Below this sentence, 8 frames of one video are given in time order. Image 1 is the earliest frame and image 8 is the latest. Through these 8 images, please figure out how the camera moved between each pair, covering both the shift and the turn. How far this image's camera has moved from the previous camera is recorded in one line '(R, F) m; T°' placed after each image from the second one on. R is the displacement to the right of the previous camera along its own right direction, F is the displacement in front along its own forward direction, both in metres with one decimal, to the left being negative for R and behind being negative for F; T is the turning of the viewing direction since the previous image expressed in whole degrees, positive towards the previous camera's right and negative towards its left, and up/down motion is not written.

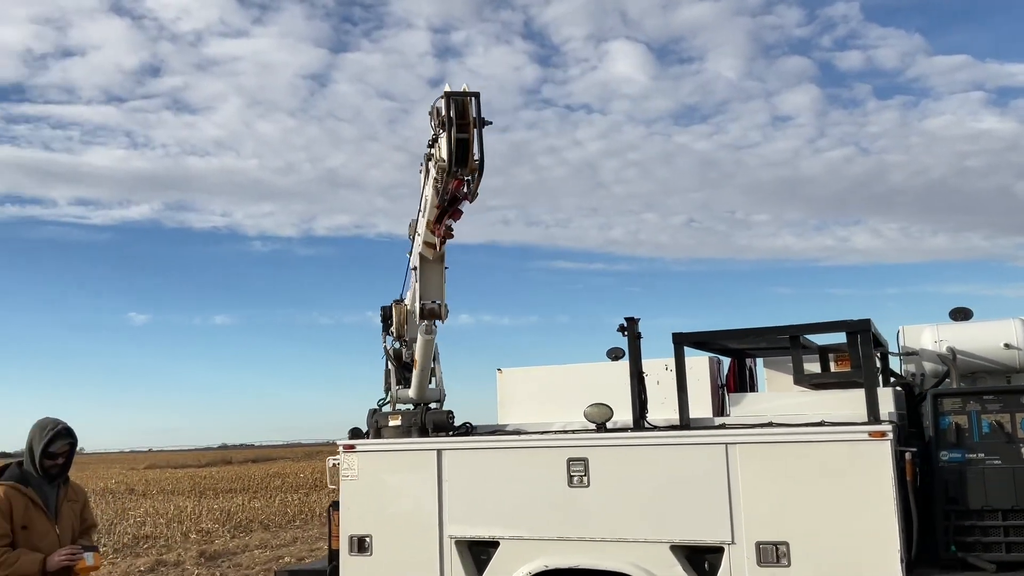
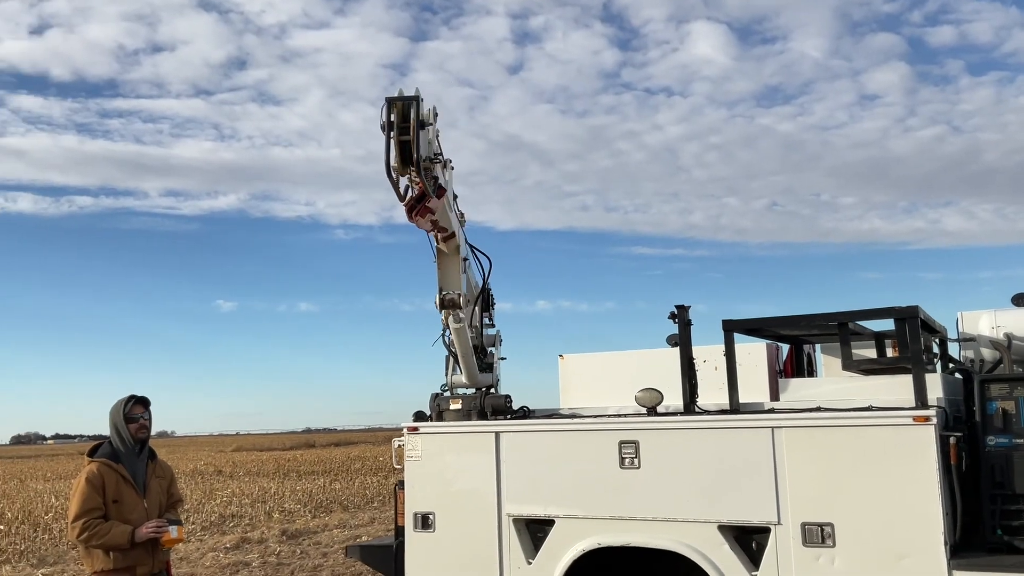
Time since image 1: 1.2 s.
(+0.1, -0.2) m; -5°
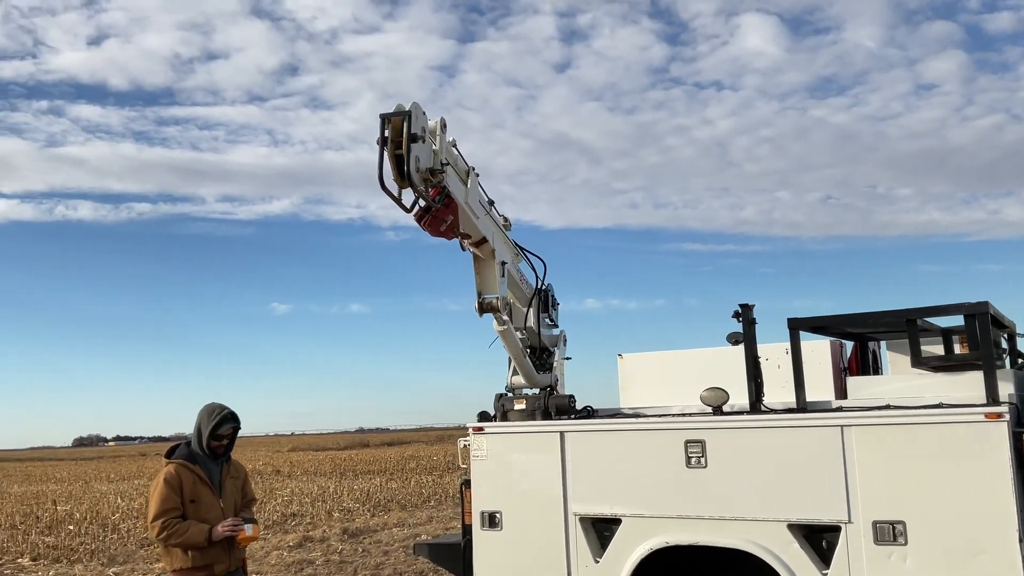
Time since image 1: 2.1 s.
(-0.1, -0.1) m; -3°
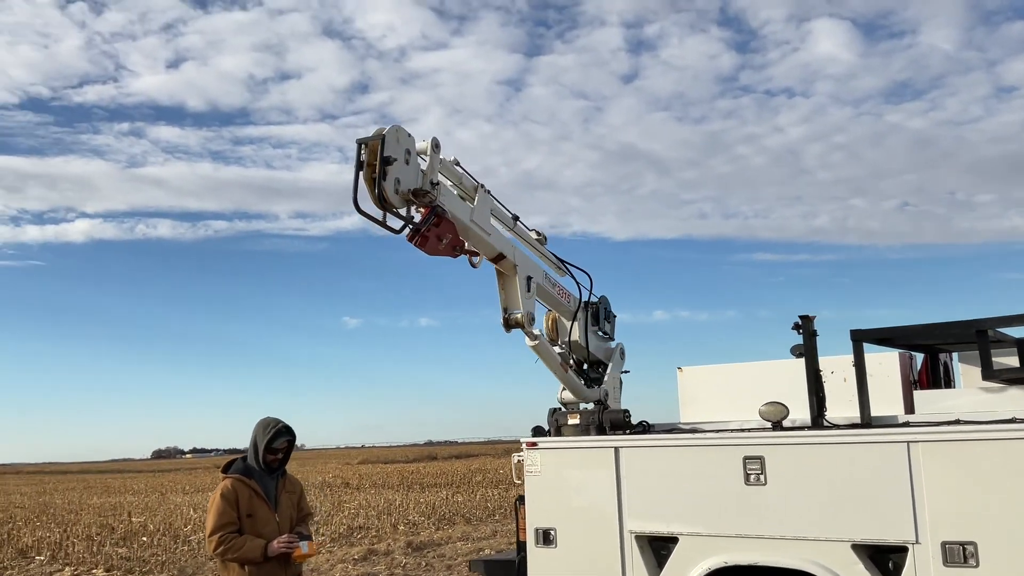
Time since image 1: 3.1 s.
(+0.1, +0.1) m; -4°
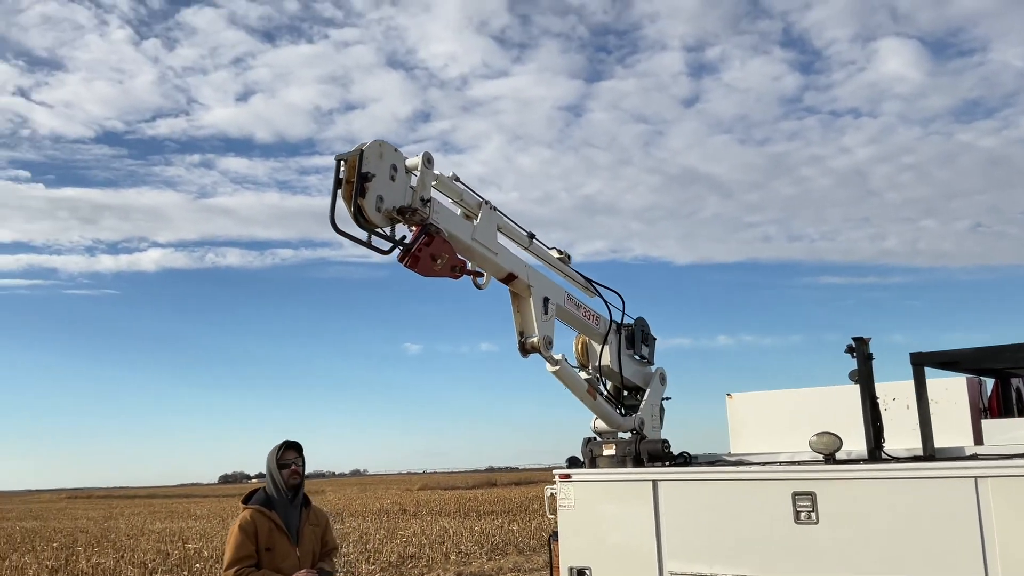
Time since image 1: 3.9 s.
(+0.2, +0.3) m; -4°
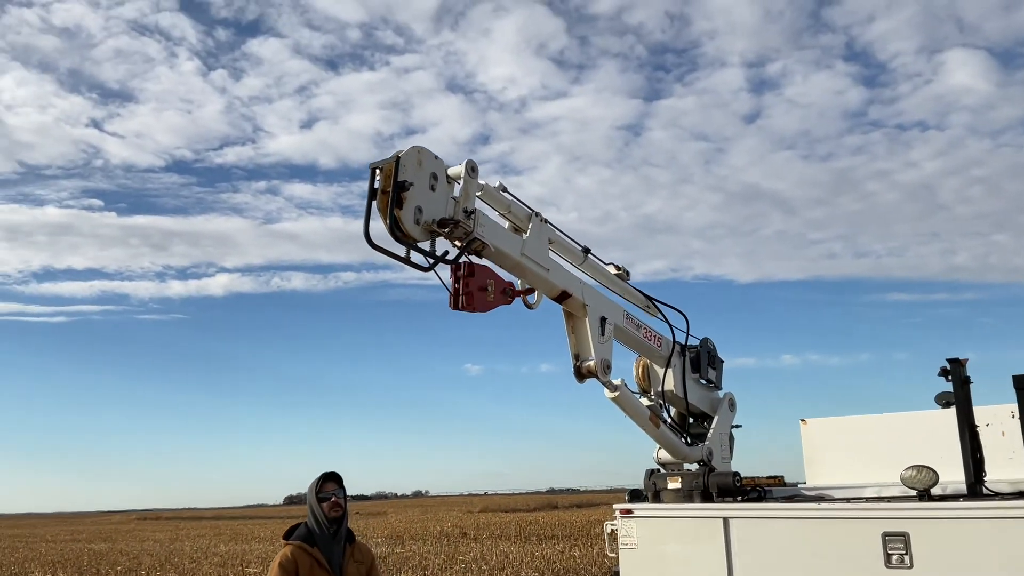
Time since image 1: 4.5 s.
(0.0, +0.4) m; -4°
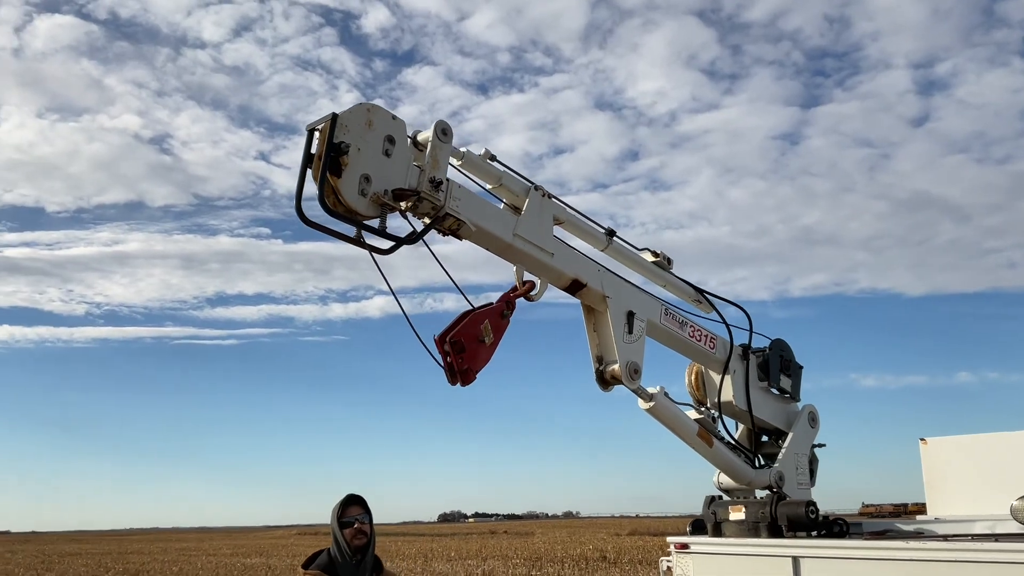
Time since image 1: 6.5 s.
(+0.5, +0.7) m; -9°
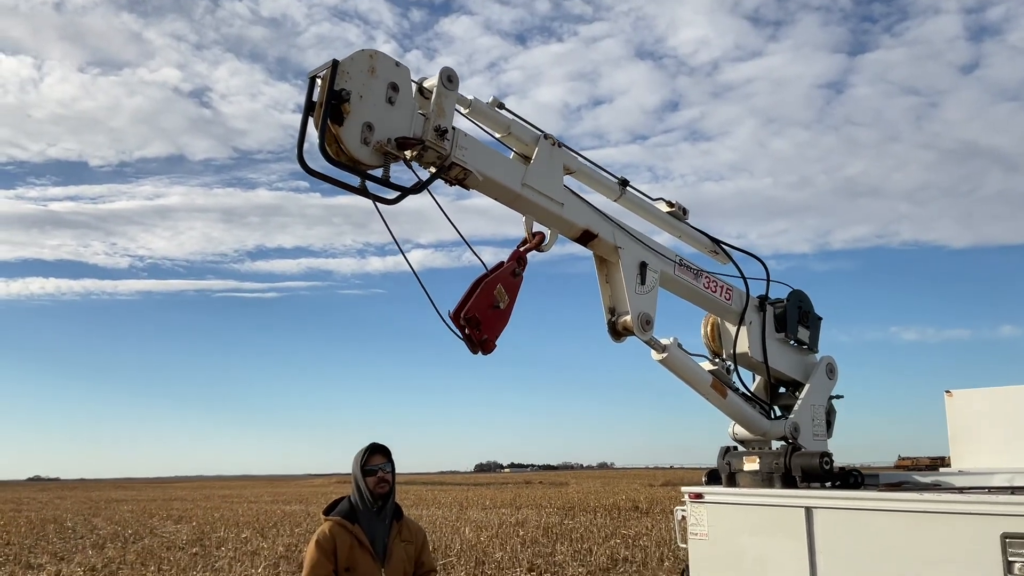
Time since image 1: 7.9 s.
(+0.1, 0.0) m; -2°
